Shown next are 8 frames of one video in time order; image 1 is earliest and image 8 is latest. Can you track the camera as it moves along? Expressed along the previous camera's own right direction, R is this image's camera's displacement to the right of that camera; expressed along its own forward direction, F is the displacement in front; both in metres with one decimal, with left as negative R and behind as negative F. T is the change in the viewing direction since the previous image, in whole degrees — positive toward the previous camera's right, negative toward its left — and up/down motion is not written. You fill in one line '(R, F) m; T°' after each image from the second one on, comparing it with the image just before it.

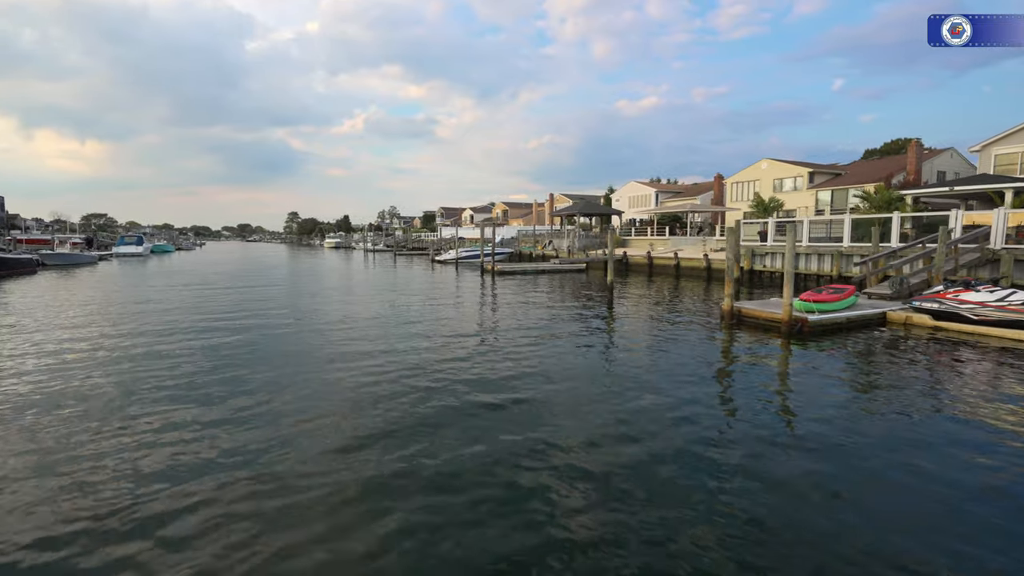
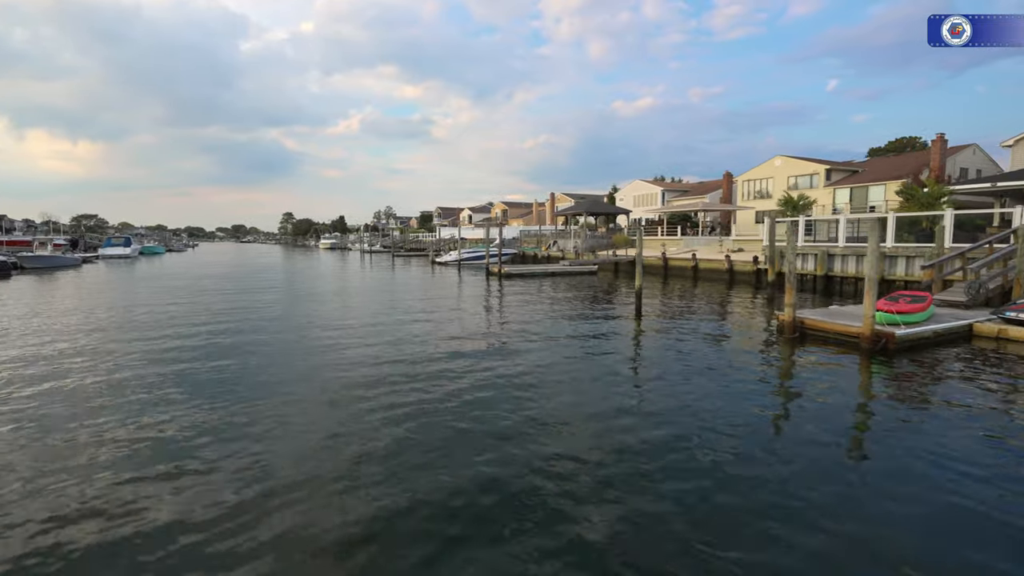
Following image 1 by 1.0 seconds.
(-0.5, +1.6) m; 0°
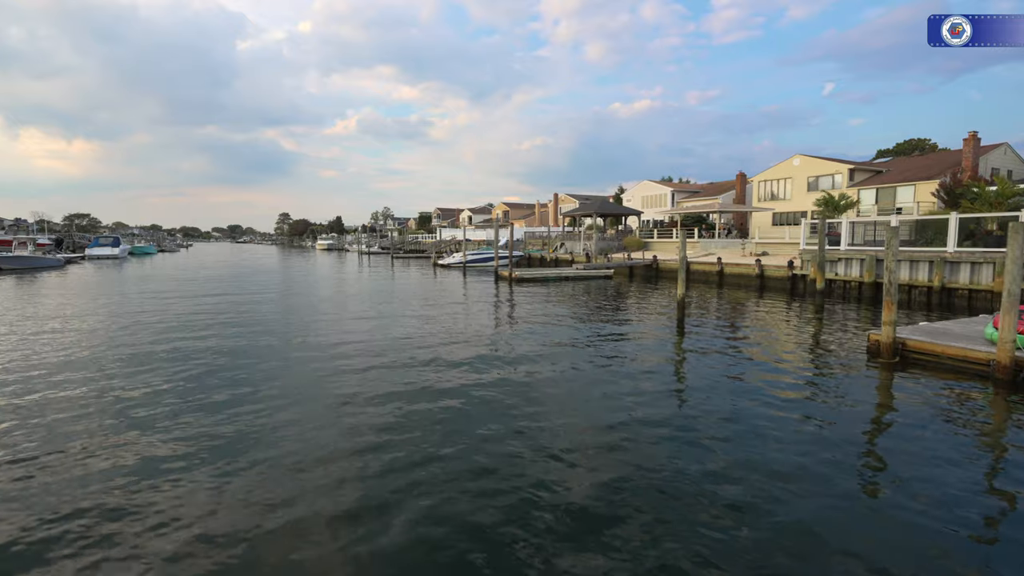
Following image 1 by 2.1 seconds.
(-0.7, +1.7) m; 0°
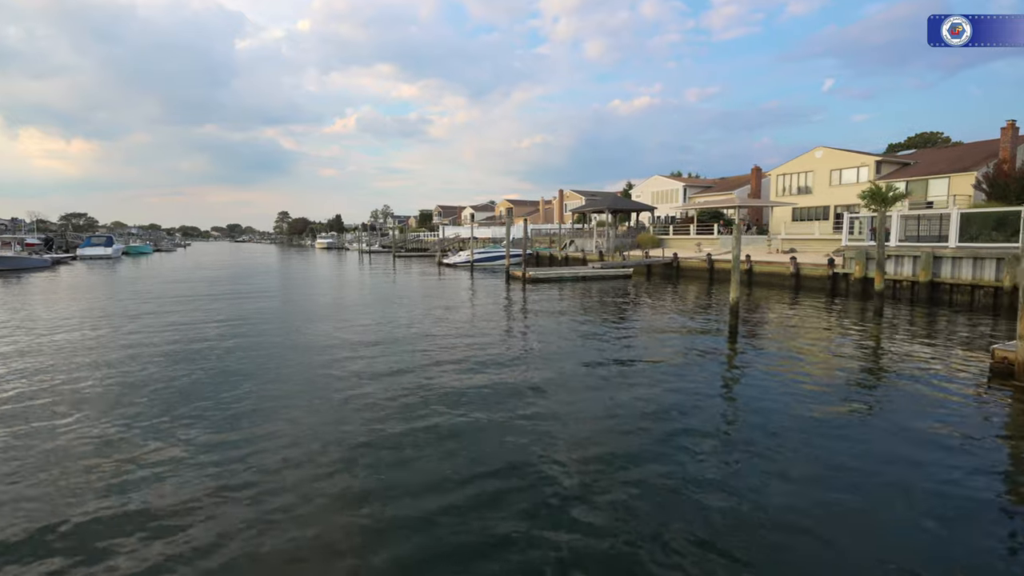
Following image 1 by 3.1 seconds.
(-0.6, +1.6) m; 0°
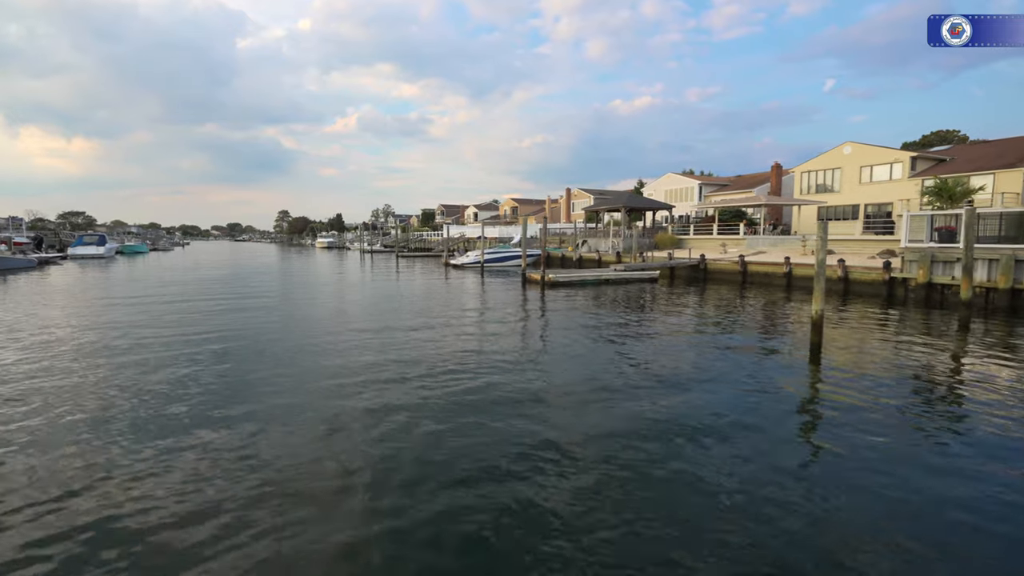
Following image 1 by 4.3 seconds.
(-0.7, +1.7) m; 0°
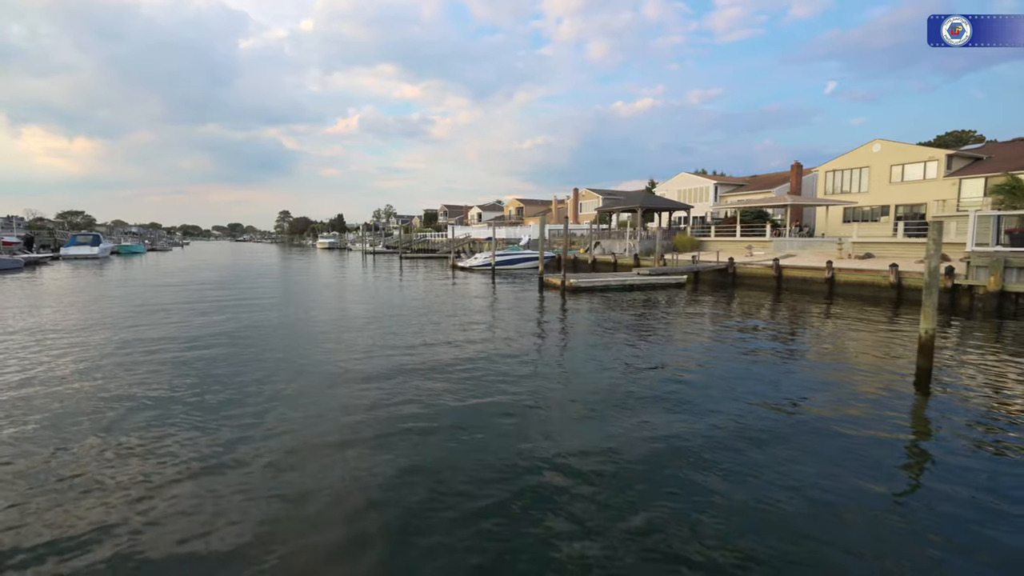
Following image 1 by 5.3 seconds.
(-0.6, +1.6) m; 0°
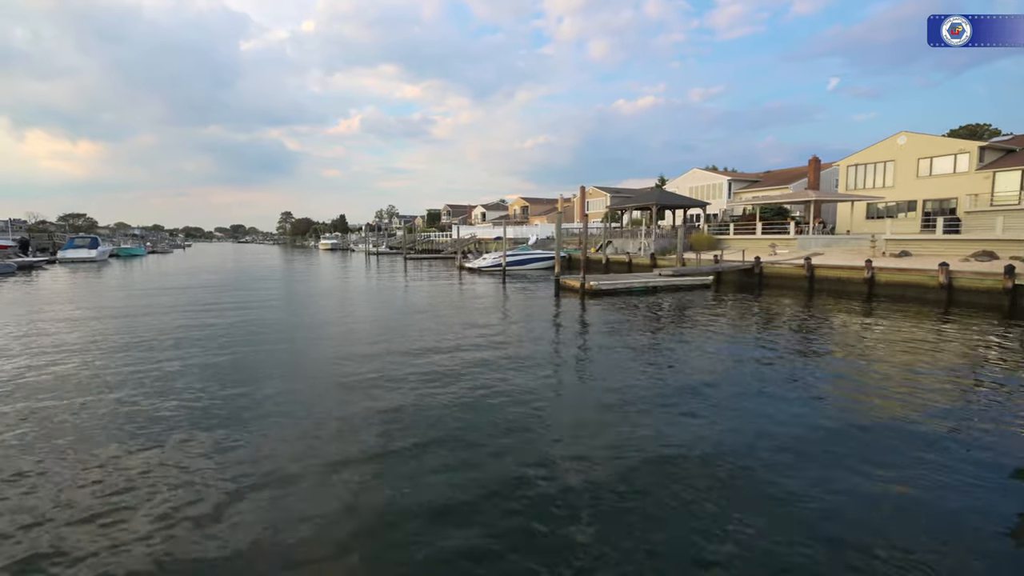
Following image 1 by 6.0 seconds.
(-0.4, +1.2) m; 0°
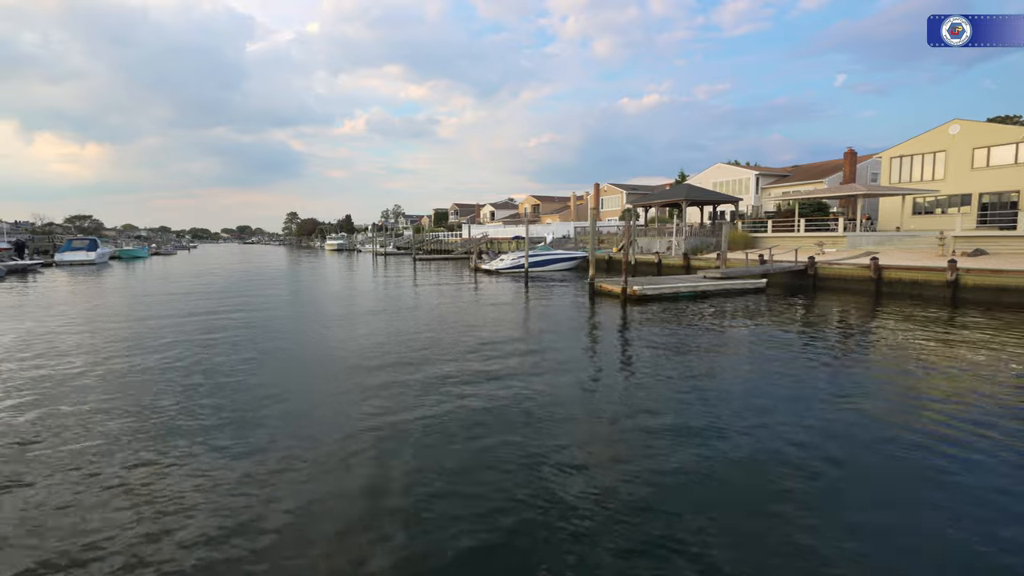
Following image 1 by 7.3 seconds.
(-0.8, +2.0) m; -1°
